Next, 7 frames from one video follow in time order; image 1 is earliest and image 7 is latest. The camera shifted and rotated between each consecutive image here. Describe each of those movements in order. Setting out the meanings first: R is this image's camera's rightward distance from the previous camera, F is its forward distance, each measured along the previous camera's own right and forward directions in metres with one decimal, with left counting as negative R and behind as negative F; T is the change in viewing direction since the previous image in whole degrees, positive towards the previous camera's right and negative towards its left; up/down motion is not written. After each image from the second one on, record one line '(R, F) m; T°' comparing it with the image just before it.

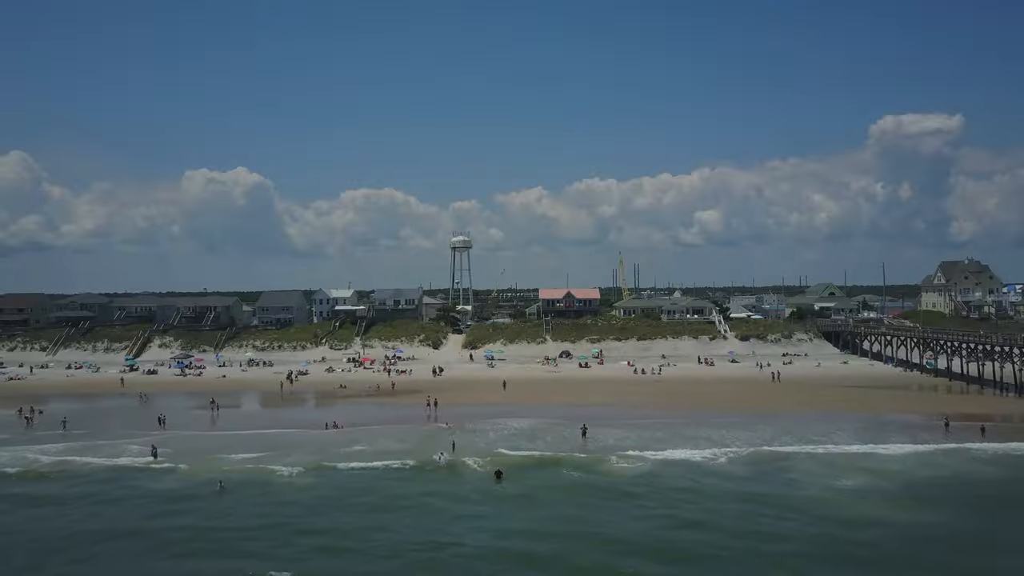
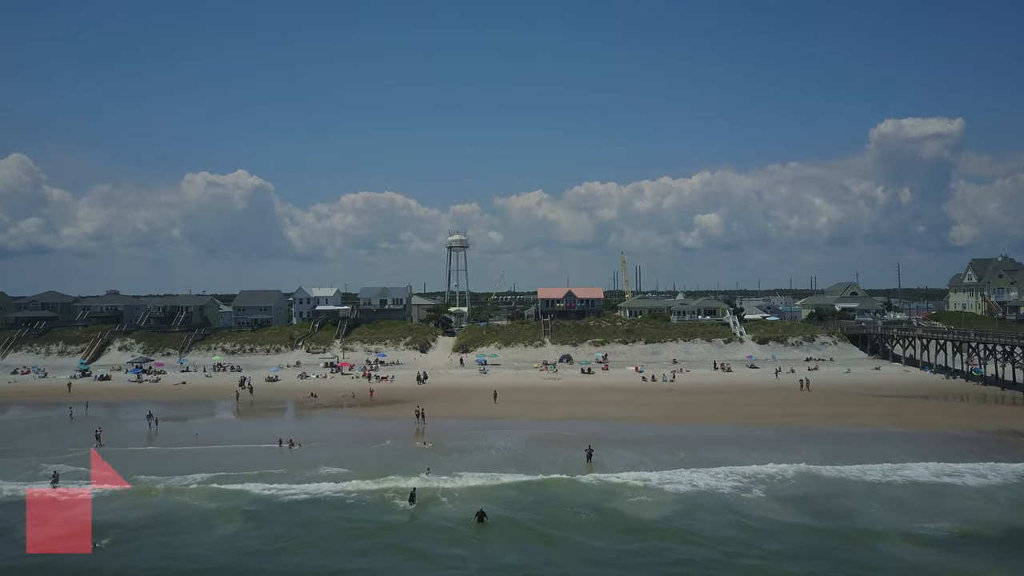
(+0.5, +6.2) m; 0°
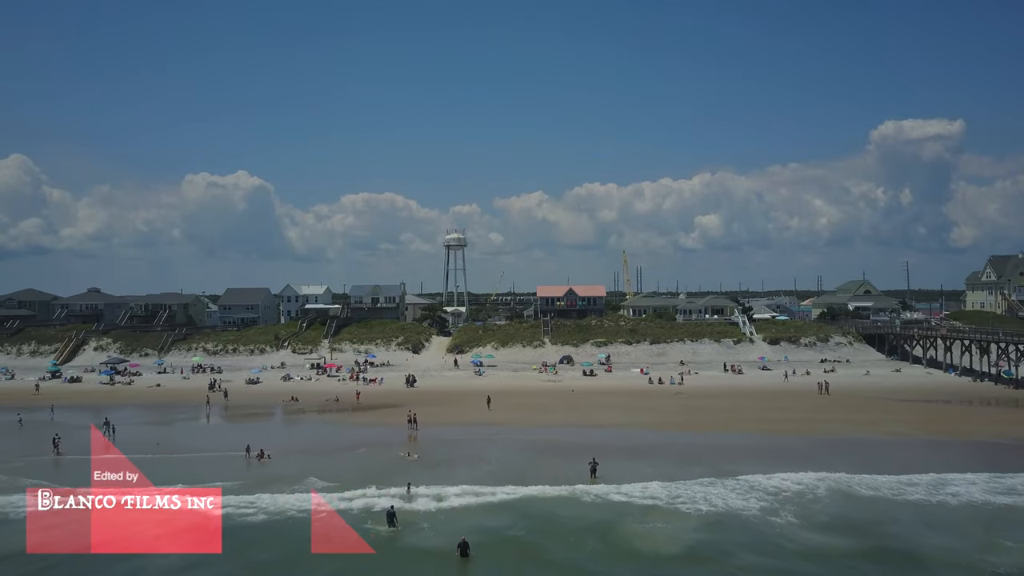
(+0.2, +3.3) m; 0°
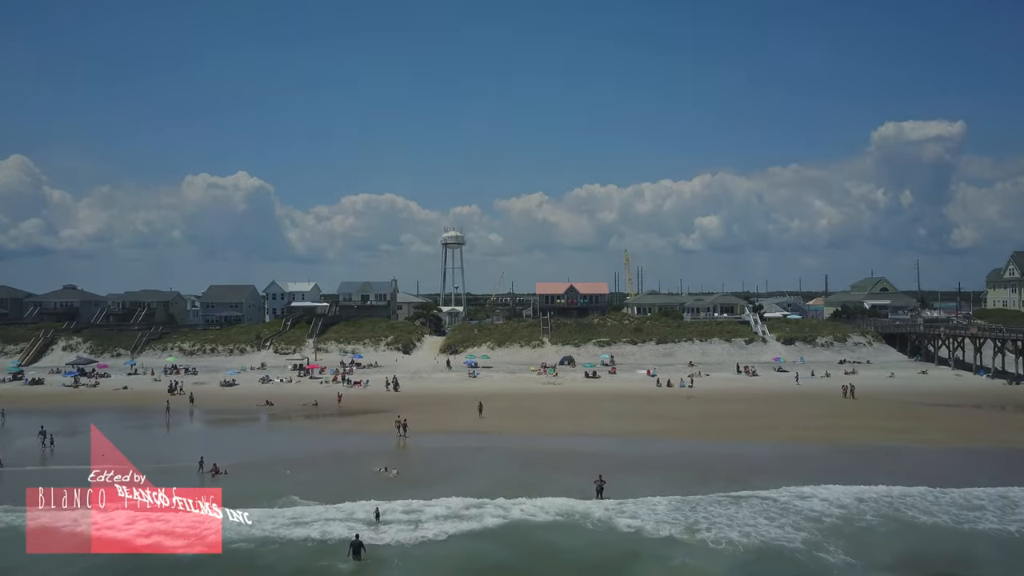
(+0.3, +3.7) m; 0°
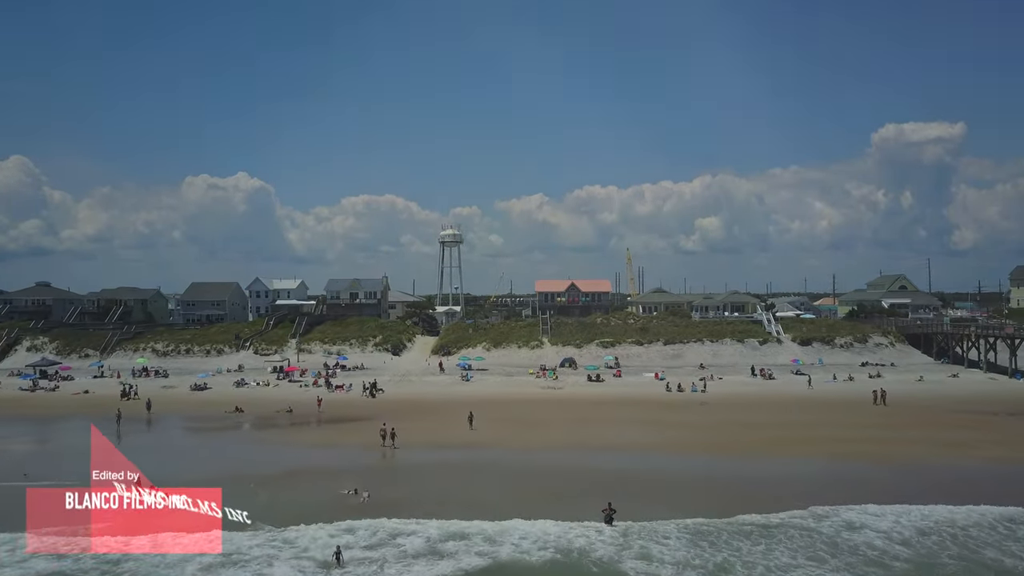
(+0.2, +3.7) m; 0°
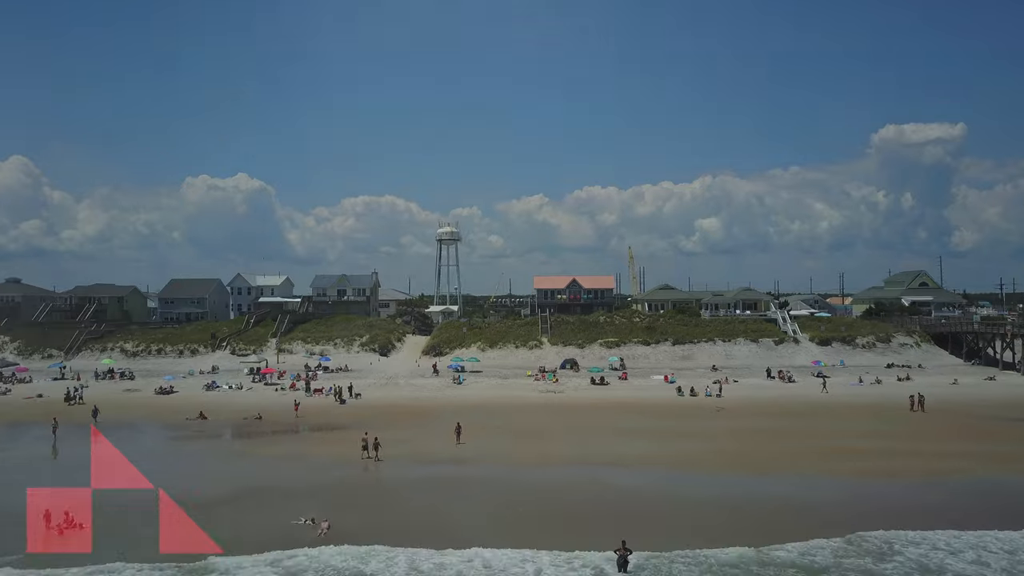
(+0.2, +3.7) m; 0°
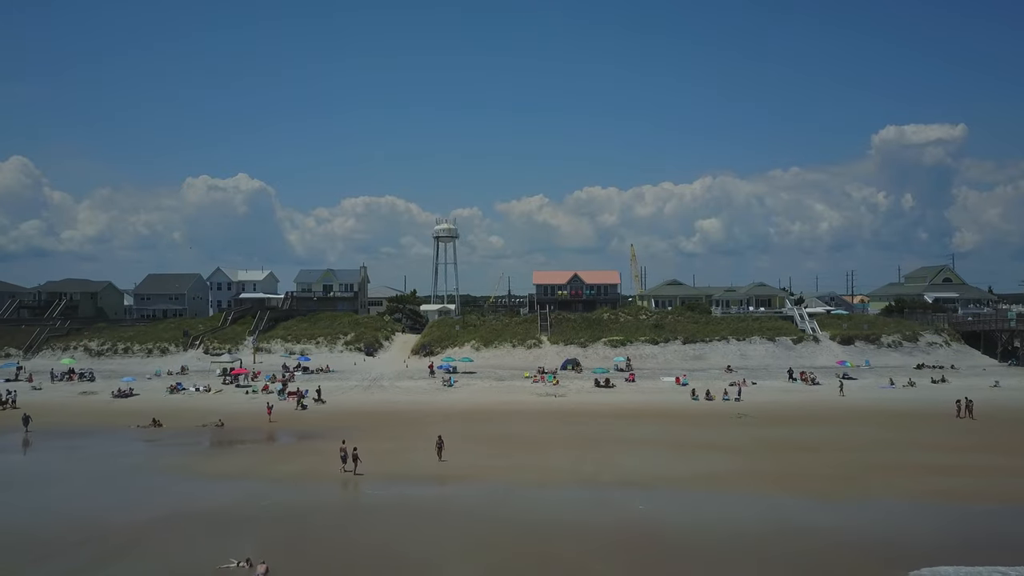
(+0.2, +3.7) m; 0°
